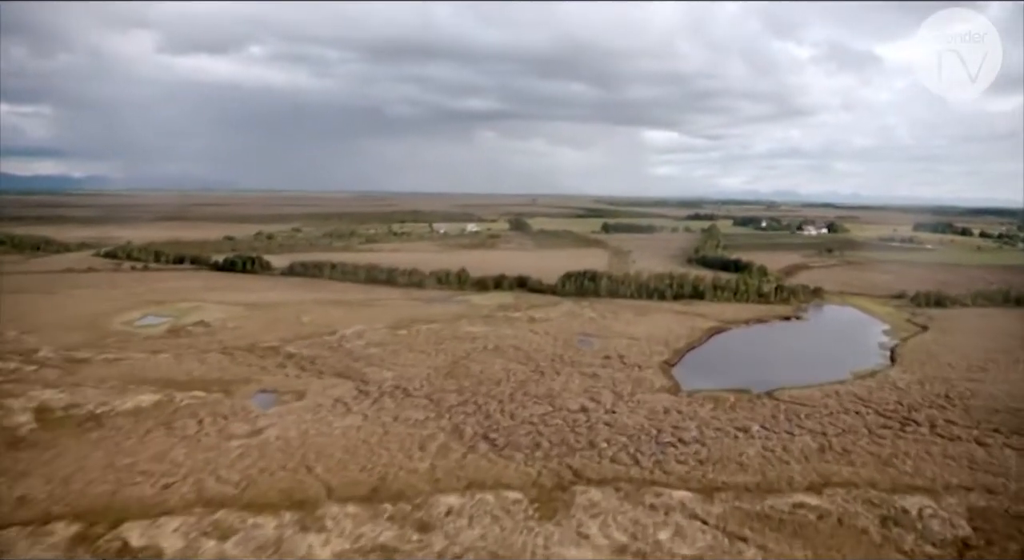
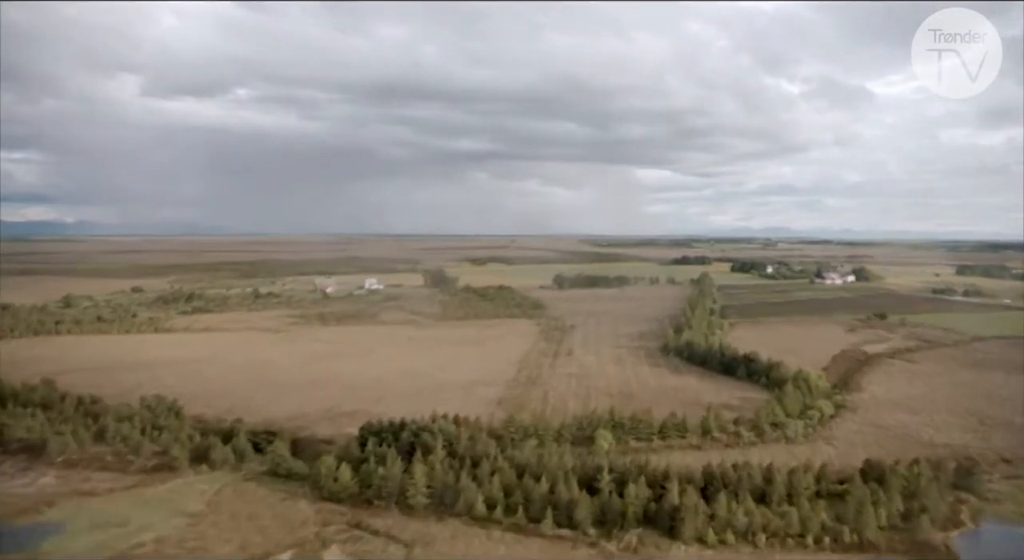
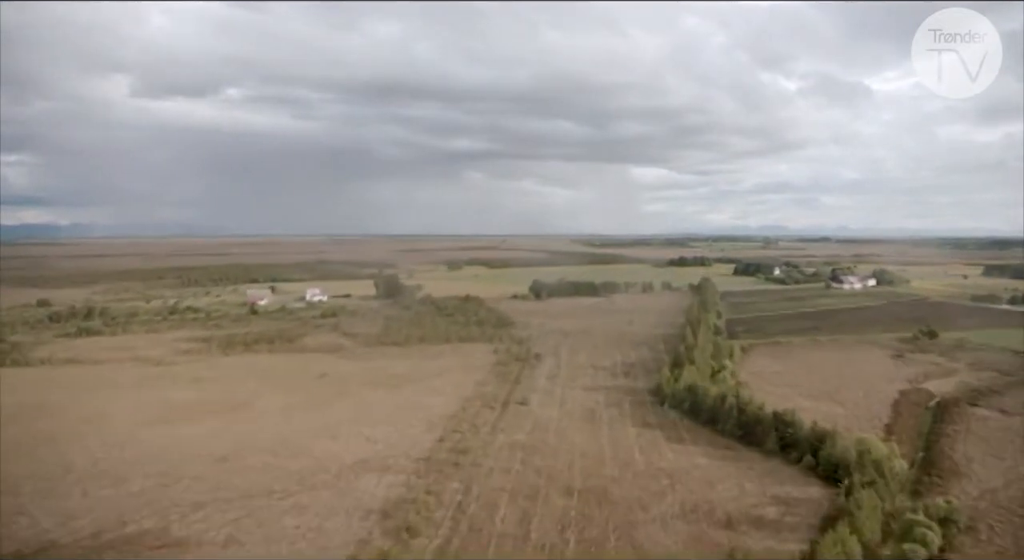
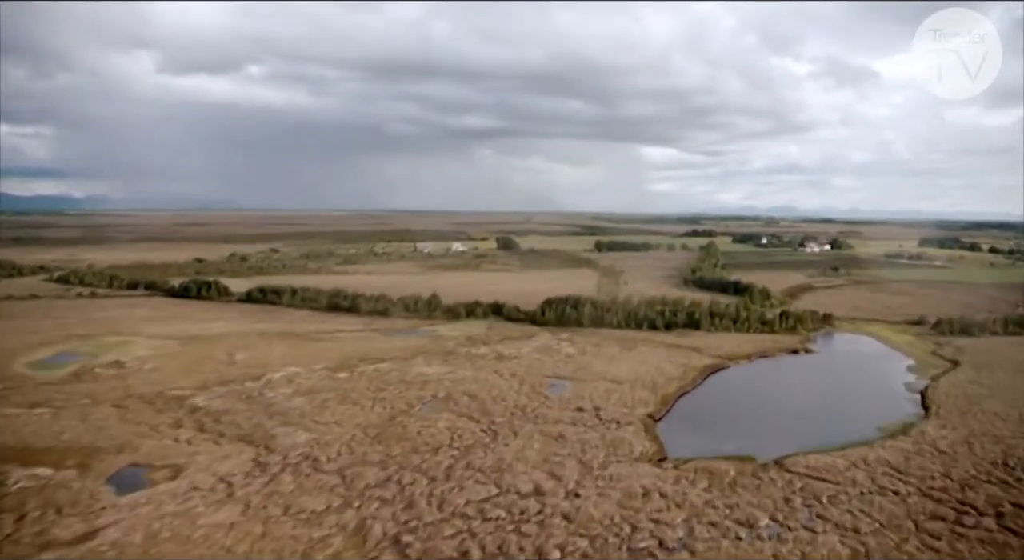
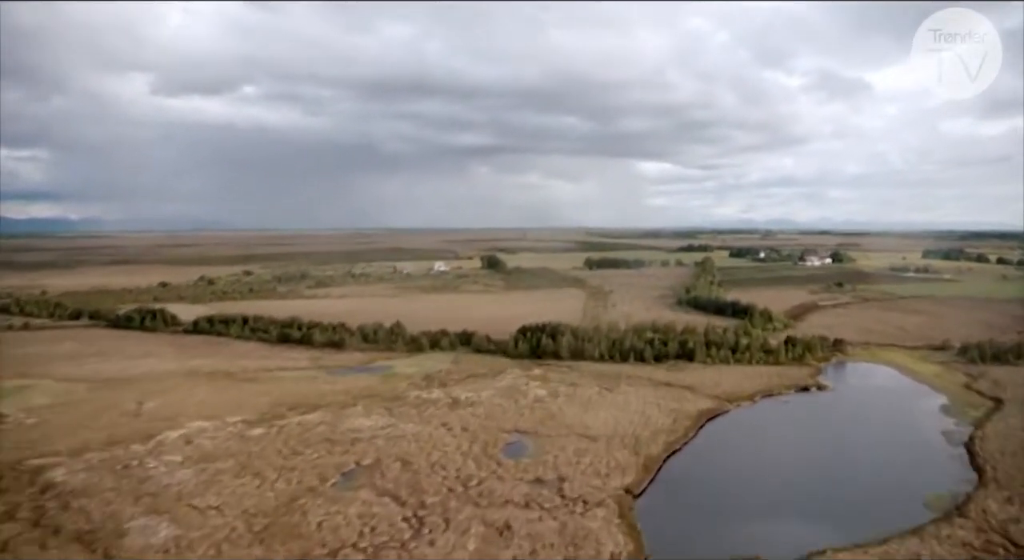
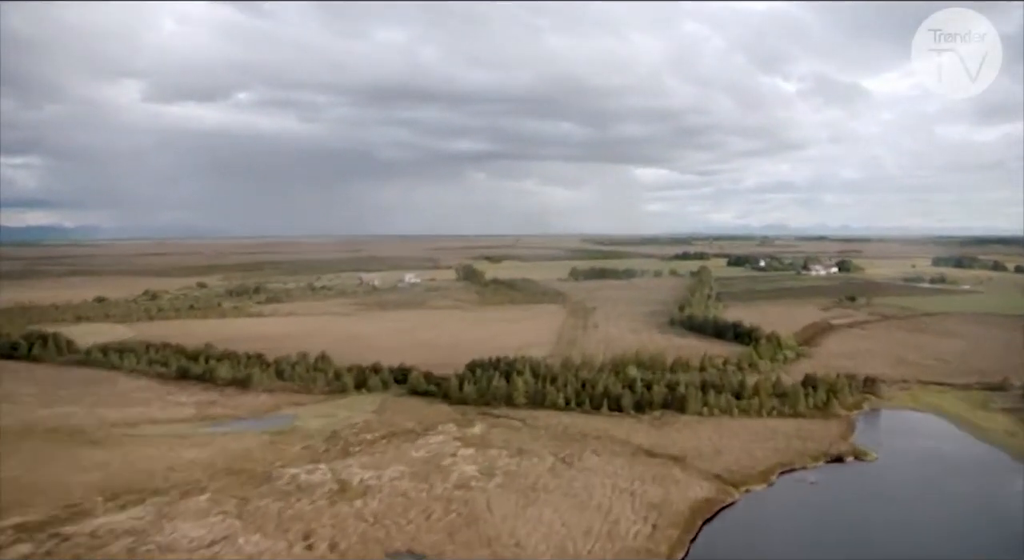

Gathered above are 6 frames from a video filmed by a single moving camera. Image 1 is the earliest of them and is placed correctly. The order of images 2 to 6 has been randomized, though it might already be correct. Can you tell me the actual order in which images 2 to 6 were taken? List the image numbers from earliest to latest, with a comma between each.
4, 5, 6, 2, 3
